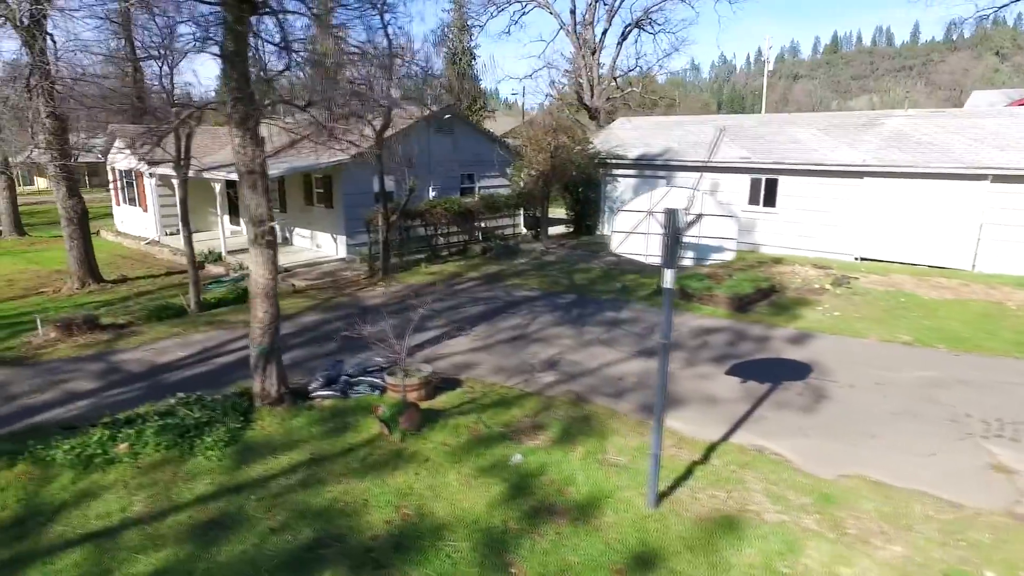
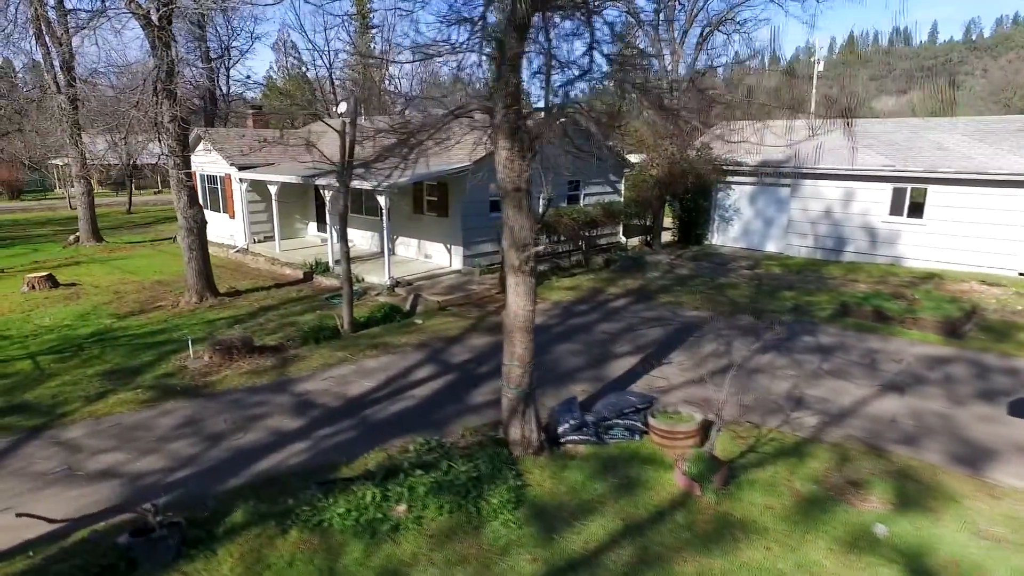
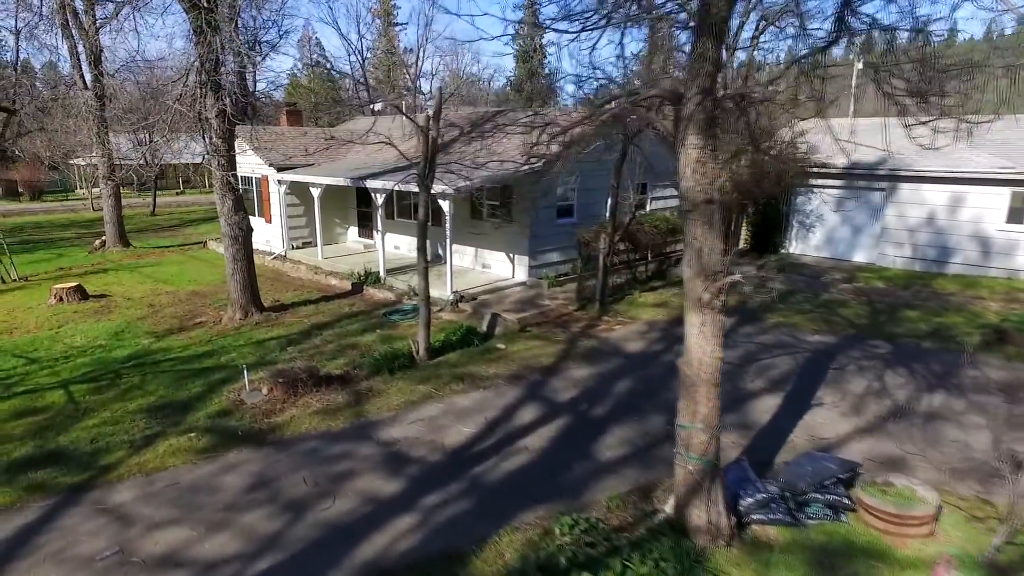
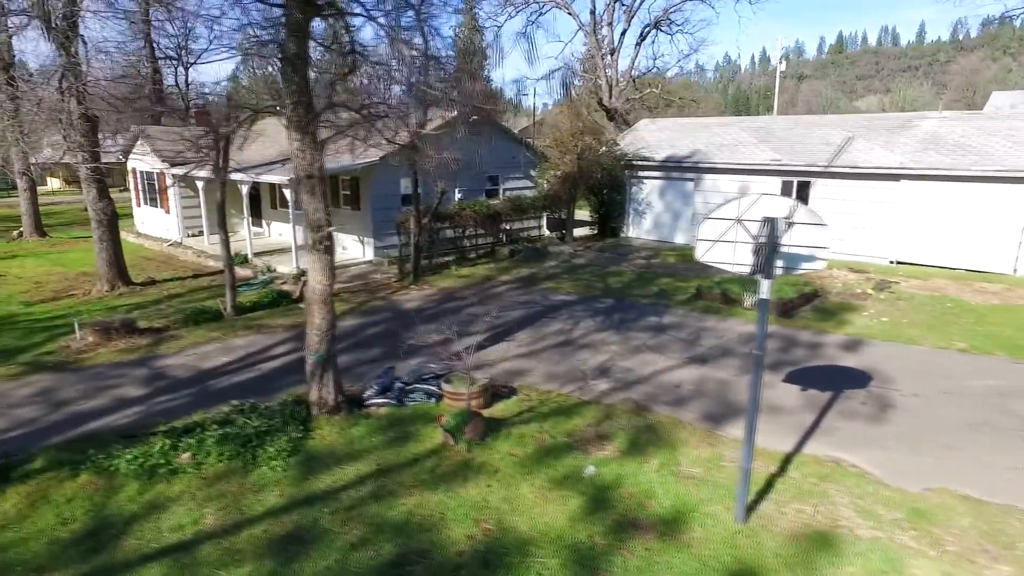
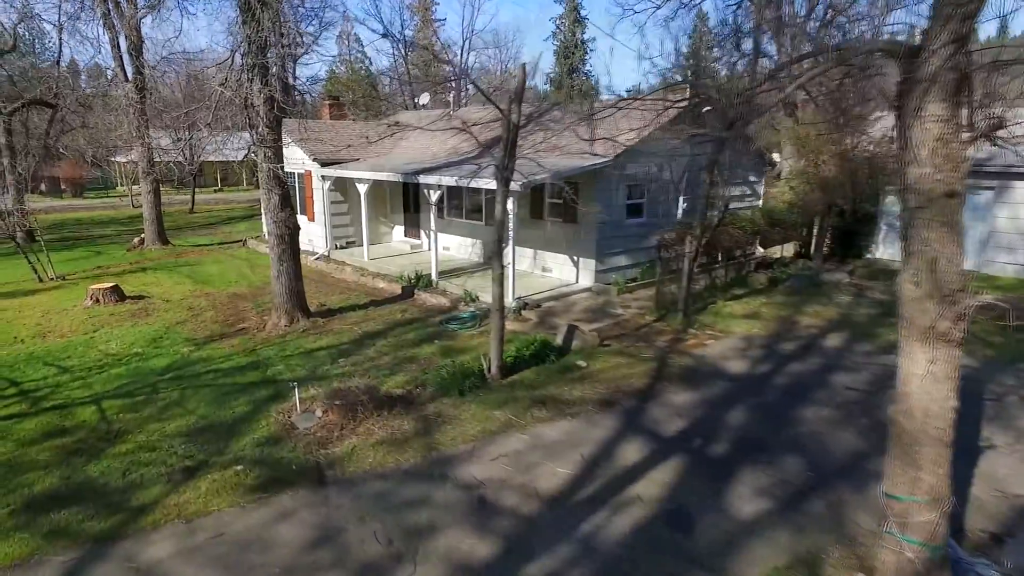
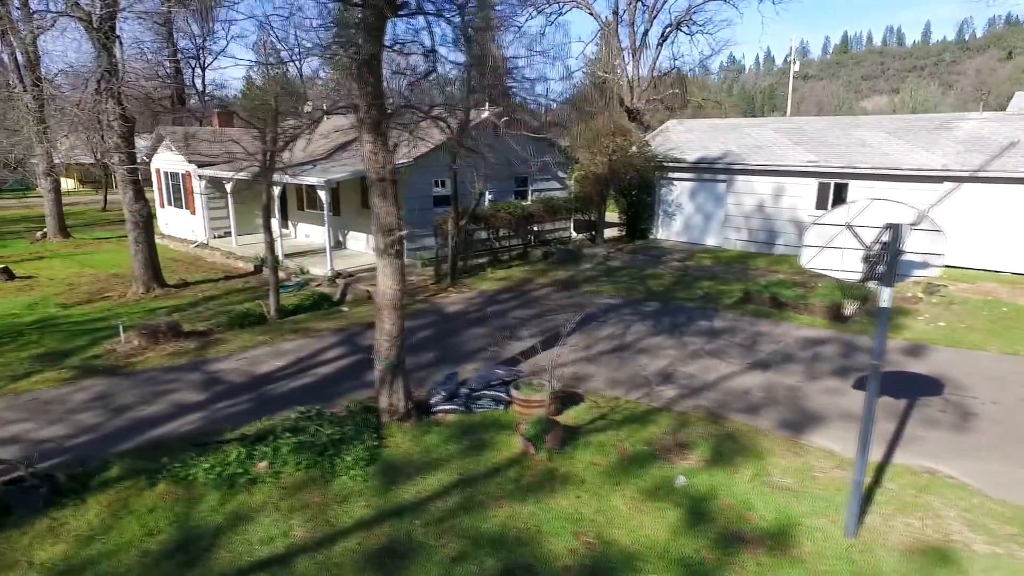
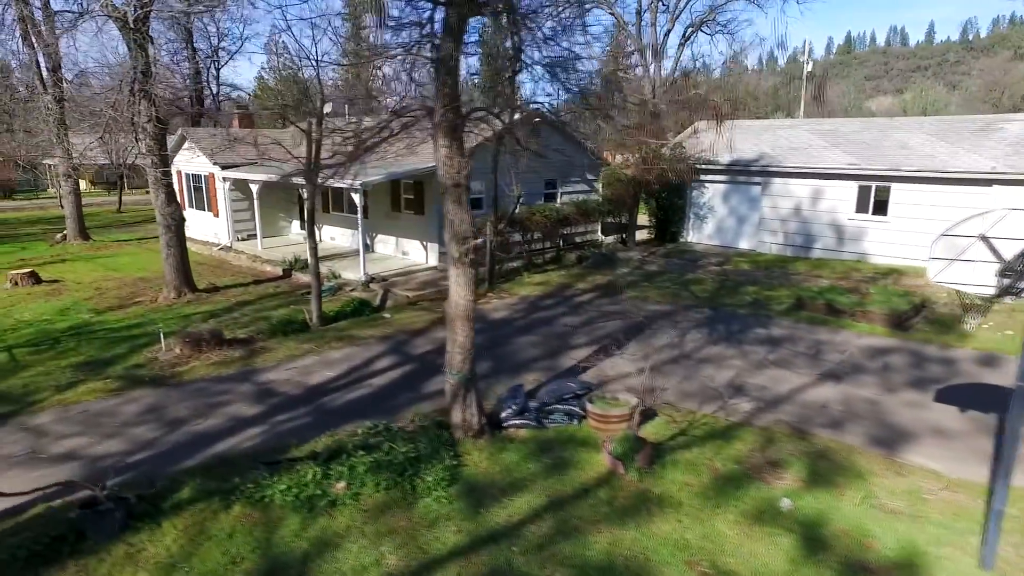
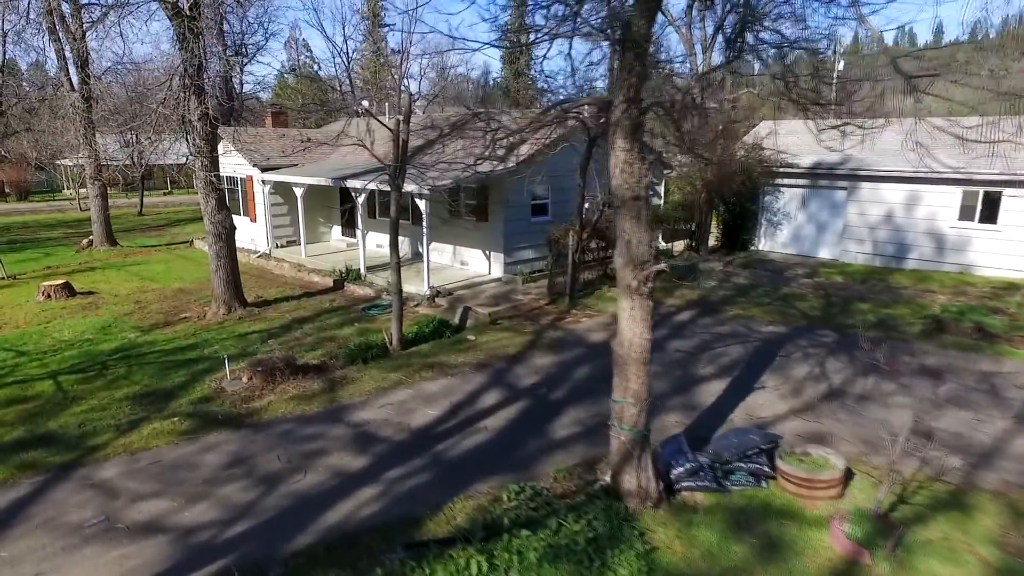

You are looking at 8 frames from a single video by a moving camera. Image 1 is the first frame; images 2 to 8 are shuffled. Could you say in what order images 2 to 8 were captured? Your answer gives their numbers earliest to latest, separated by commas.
4, 6, 7, 2, 8, 3, 5
